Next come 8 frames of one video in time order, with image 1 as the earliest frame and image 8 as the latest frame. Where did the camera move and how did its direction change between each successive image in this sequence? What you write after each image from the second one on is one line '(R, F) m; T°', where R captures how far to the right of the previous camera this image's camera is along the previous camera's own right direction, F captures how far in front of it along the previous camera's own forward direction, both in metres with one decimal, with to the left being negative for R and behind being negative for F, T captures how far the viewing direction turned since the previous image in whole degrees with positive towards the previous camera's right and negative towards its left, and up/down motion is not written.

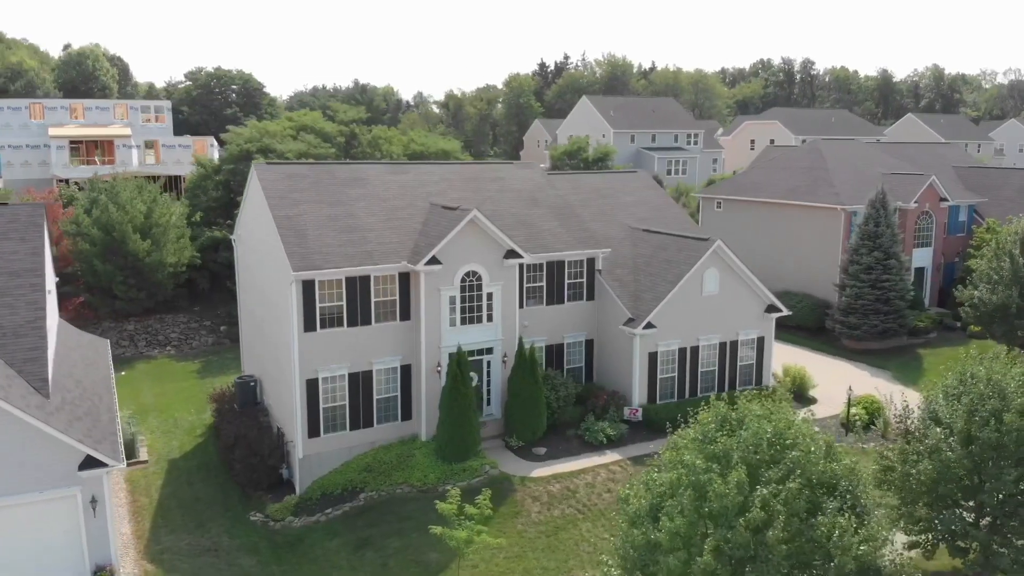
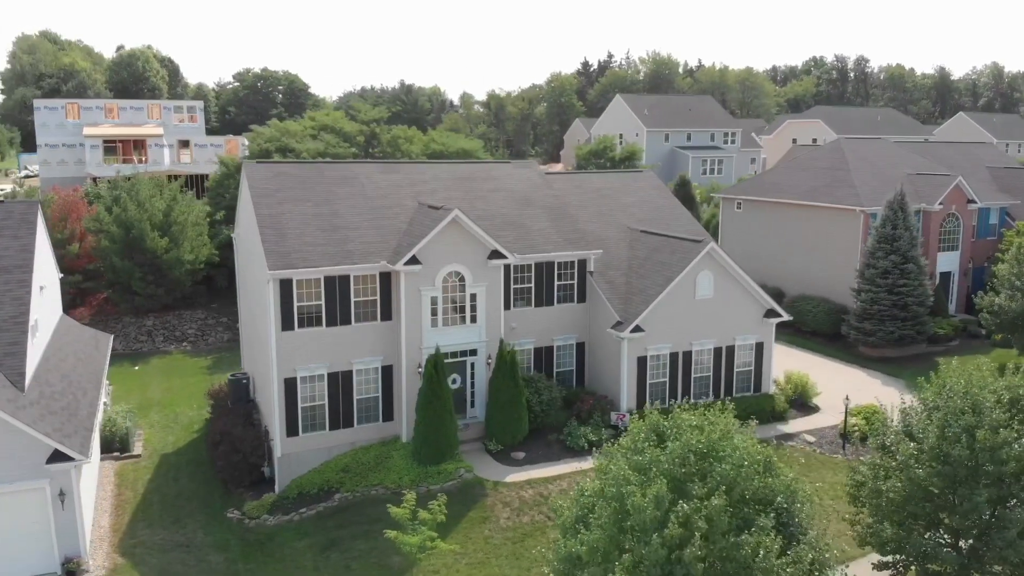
(+2.1, +0.4) m; -4°
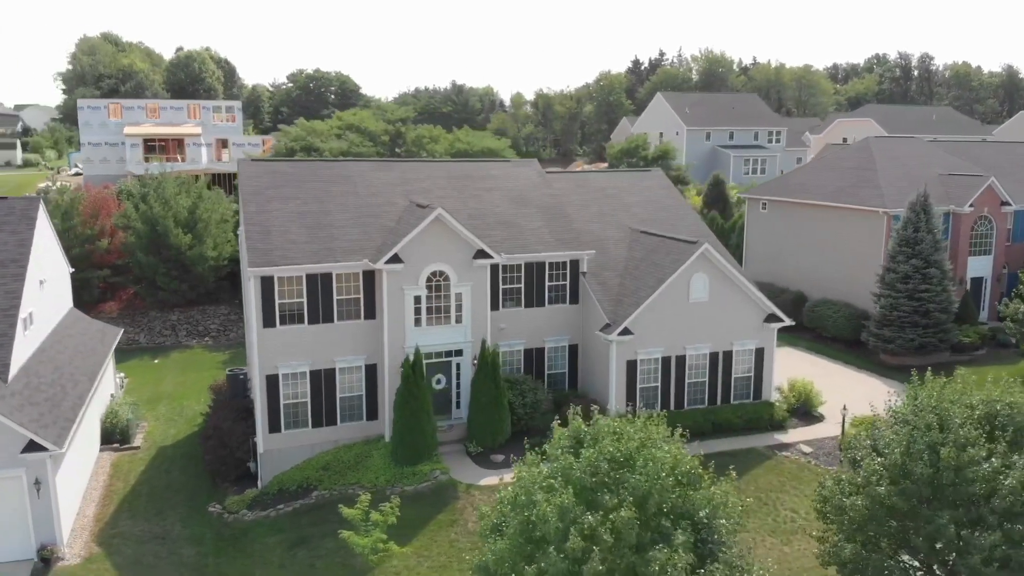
(+2.2, +0.4) m; -4°
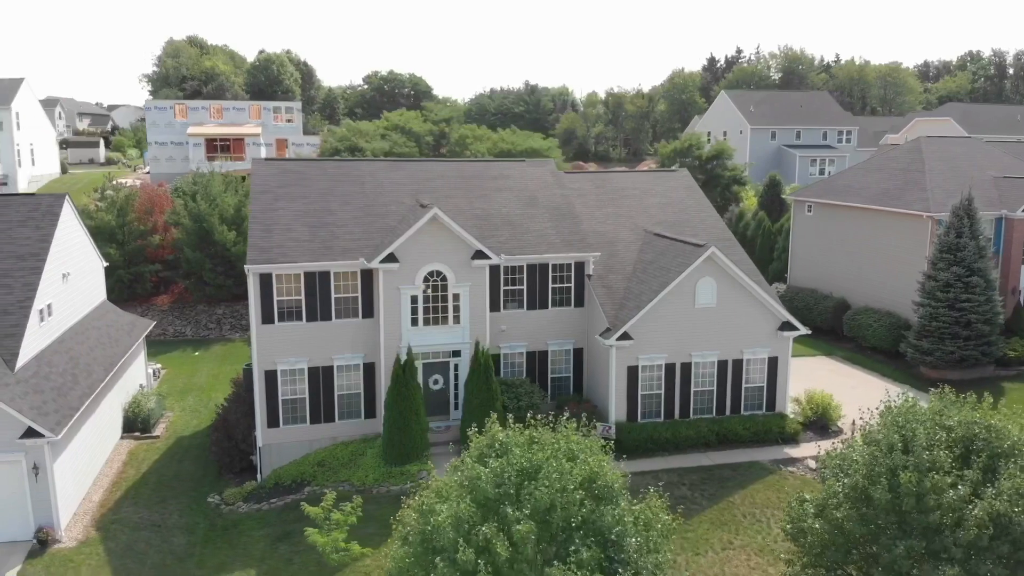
(+2.5, +0.4) m; -6°
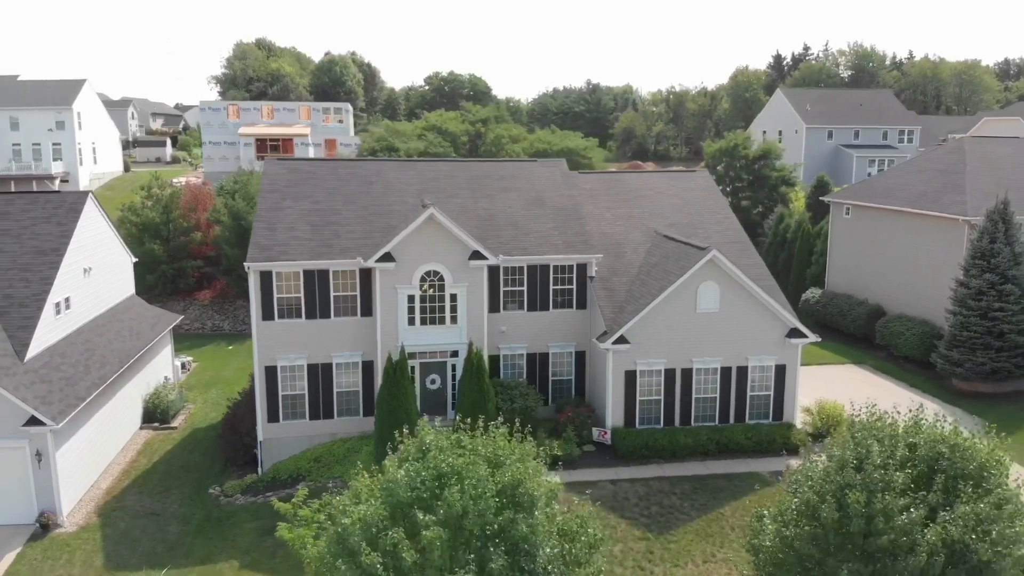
(+2.1, +0.3) m; -5°
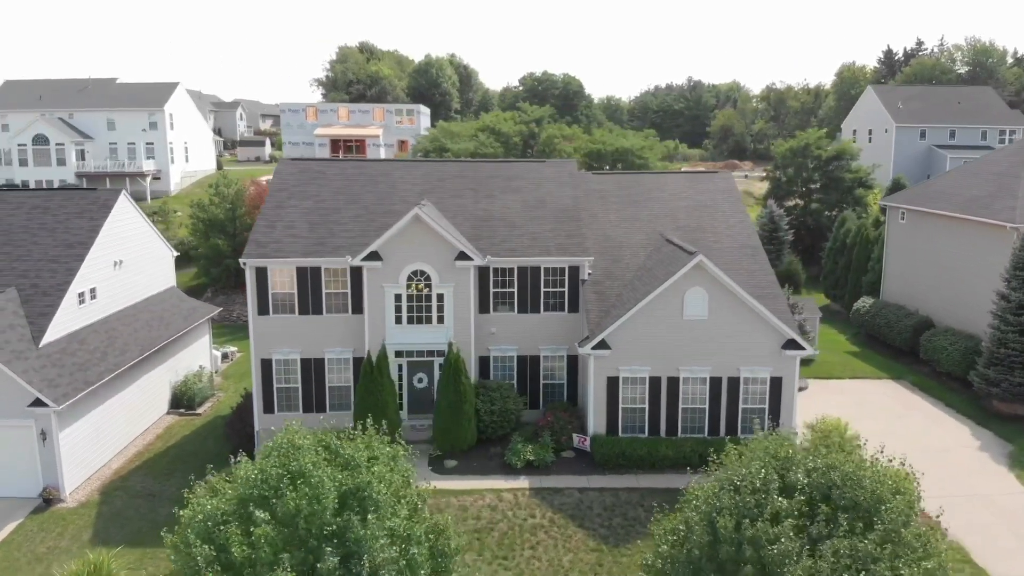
(+3.7, +0.4) m; -8°
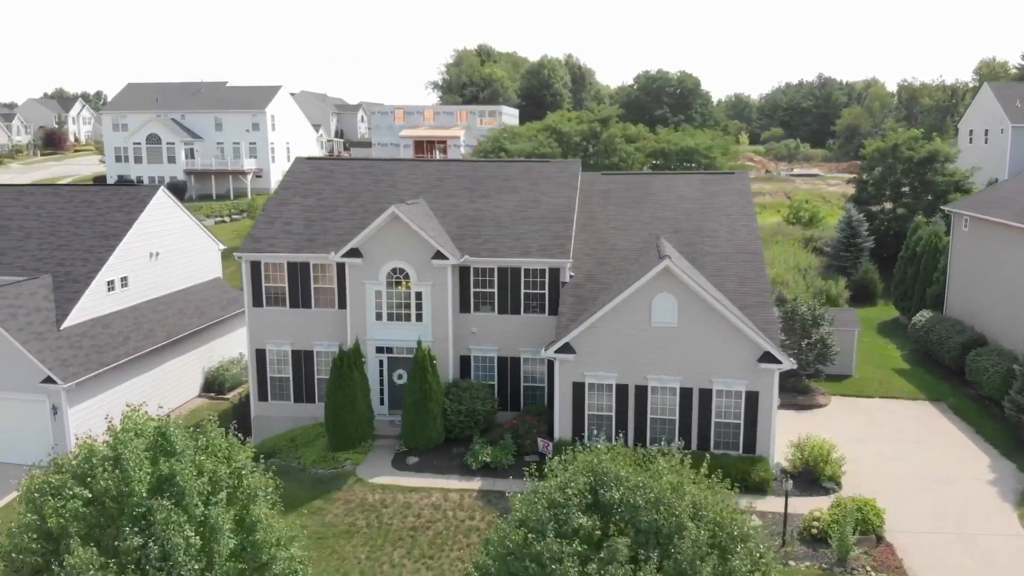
(+4.7, +0.6) m; -10°
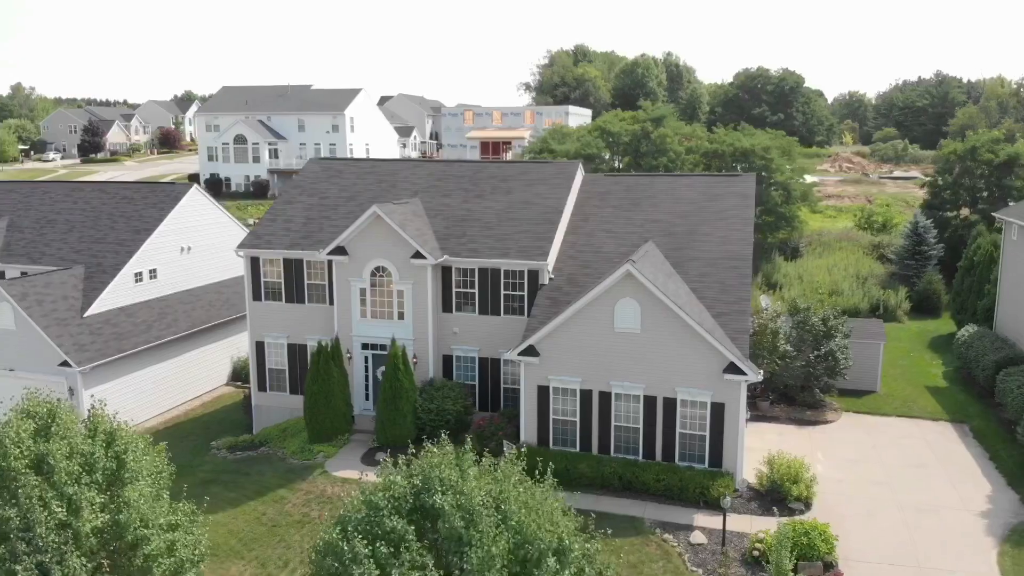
(+4.0, +0.4) m; -8°
